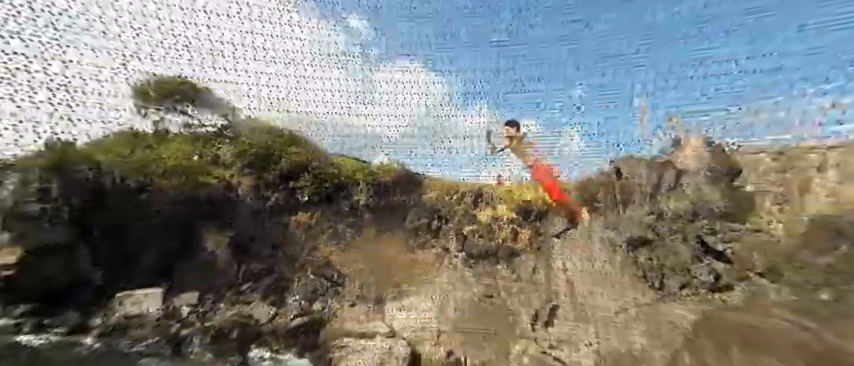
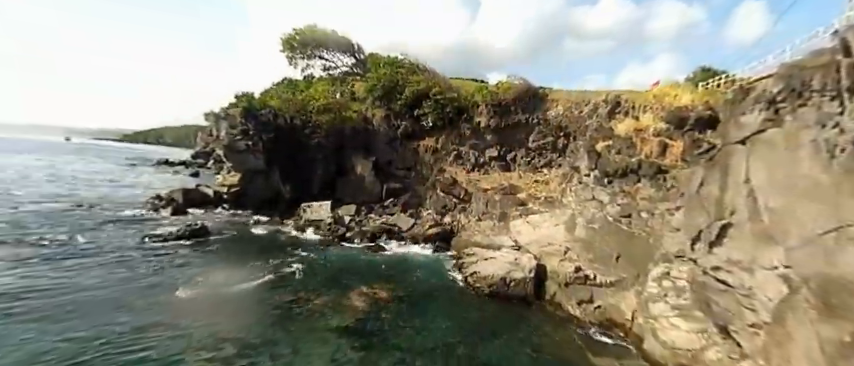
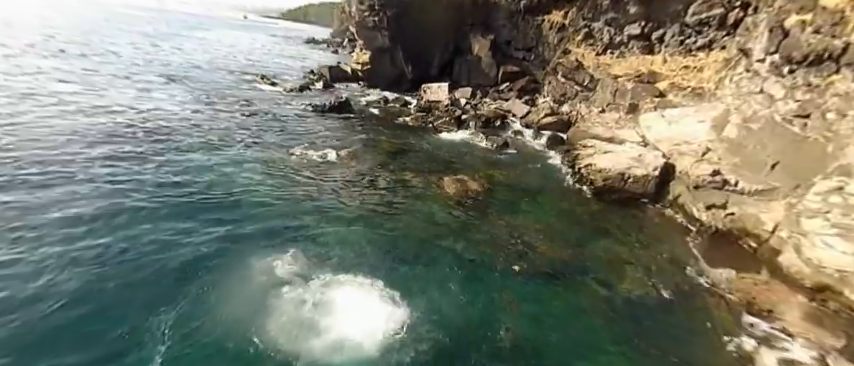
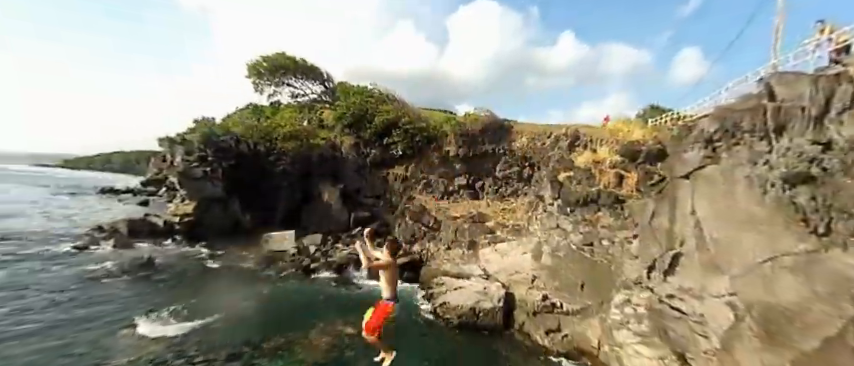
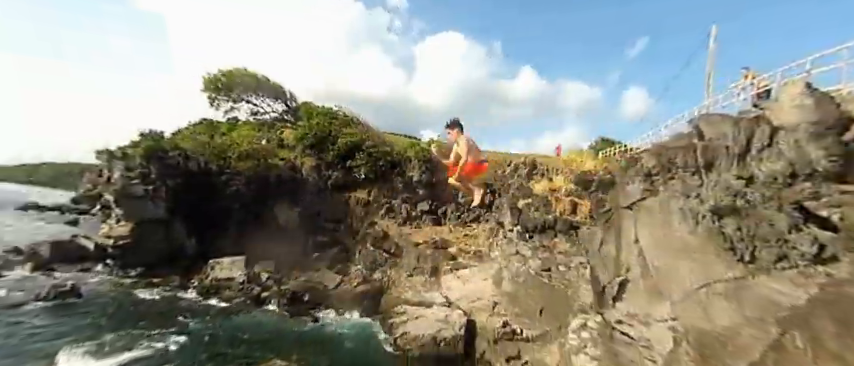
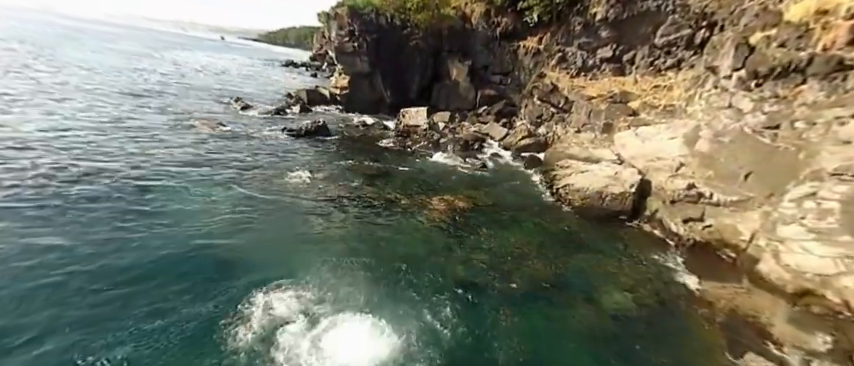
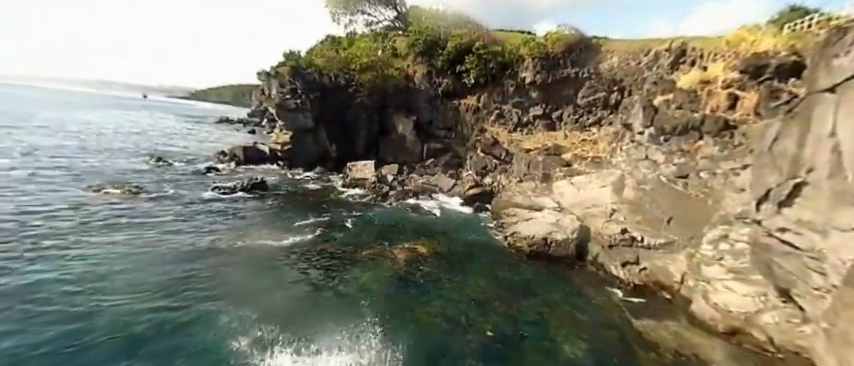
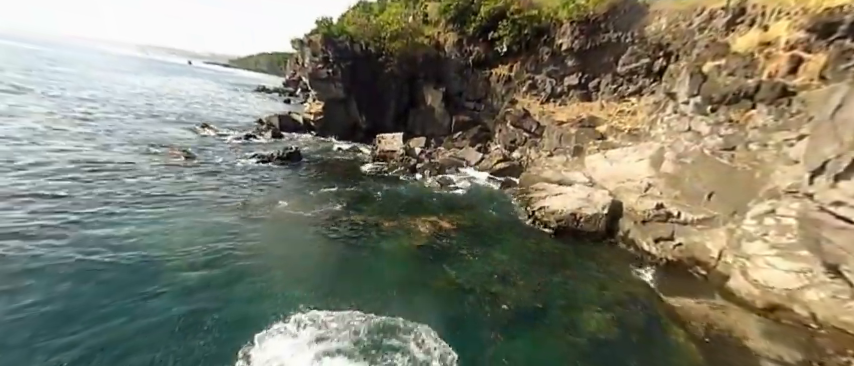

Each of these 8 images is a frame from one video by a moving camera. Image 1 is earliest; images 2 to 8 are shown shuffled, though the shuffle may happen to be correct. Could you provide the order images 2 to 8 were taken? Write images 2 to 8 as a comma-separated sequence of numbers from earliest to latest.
5, 4, 2, 7, 8, 6, 3
